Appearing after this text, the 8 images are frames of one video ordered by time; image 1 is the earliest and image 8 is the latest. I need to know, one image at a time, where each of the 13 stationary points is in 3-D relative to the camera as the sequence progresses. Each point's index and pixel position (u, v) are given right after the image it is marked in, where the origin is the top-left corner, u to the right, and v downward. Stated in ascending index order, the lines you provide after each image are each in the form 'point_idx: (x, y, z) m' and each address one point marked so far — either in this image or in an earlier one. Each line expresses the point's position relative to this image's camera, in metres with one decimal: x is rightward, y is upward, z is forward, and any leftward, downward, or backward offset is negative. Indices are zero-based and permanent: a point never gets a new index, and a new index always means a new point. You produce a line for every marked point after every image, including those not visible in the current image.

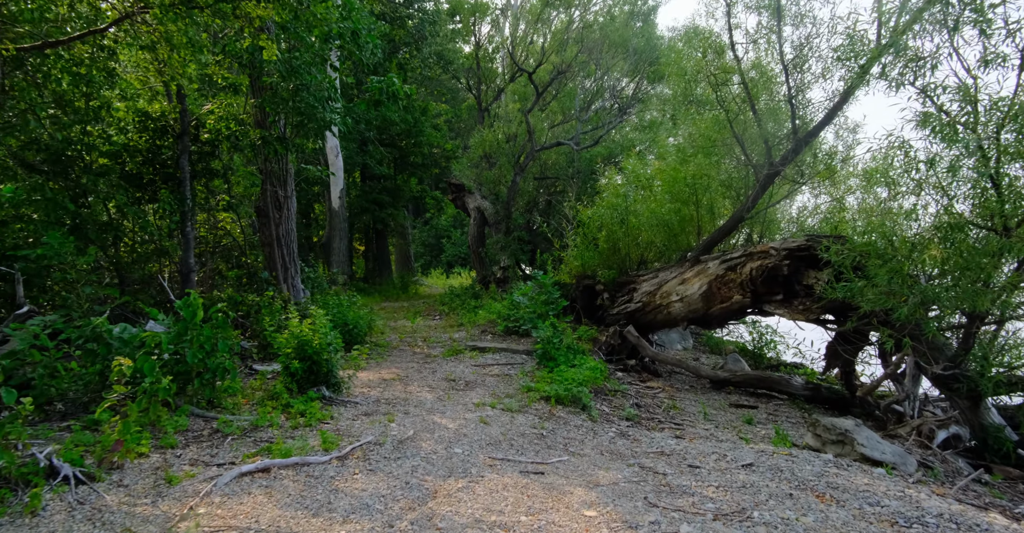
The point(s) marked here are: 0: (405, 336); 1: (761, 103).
0: (-1.6, -1.1, +10.5) m
1: (+3.2, +2.1, +8.7) m
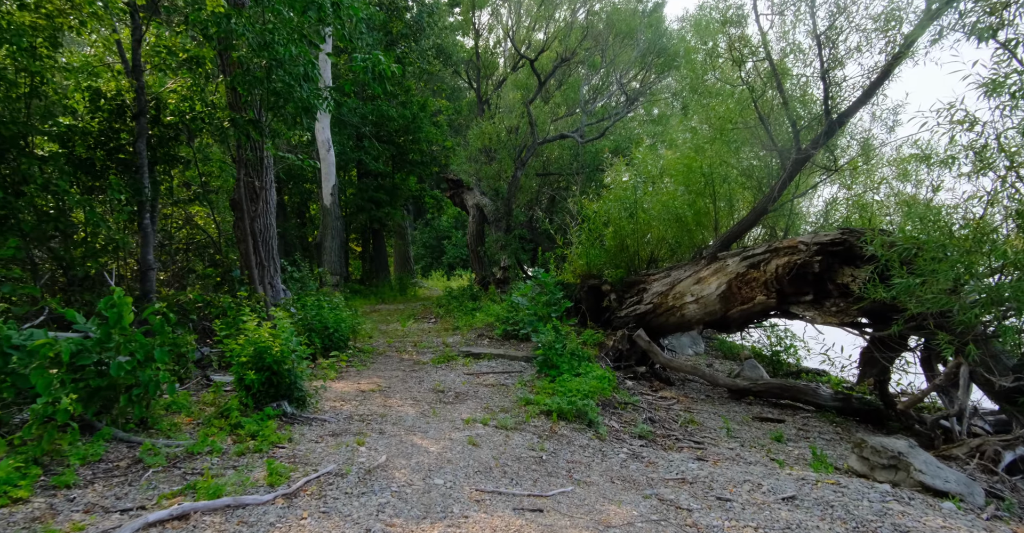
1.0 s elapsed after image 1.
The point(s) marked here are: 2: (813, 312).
0: (-1.7, -1.0, +9.7) m
1: (+3.1, +2.1, +7.8) m
2: (+3.1, -0.5, +7.0) m
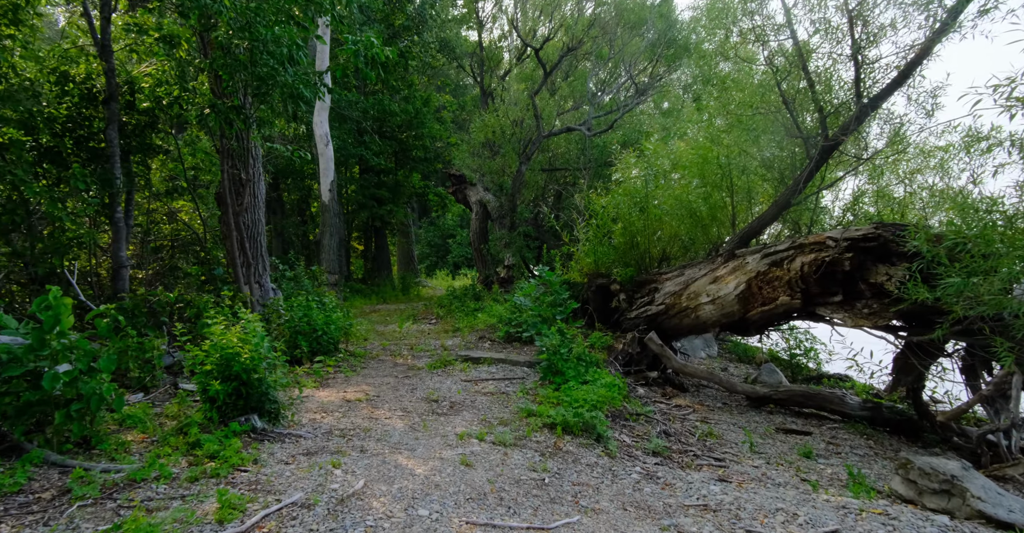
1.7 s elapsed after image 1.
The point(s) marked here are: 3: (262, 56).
0: (-1.6, -1.0, +9.1) m
1: (+3.2, +2.1, +7.2) m
2: (+3.1, -0.4, +6.4) m
3: (-2.5, +2.1, +7.0) m
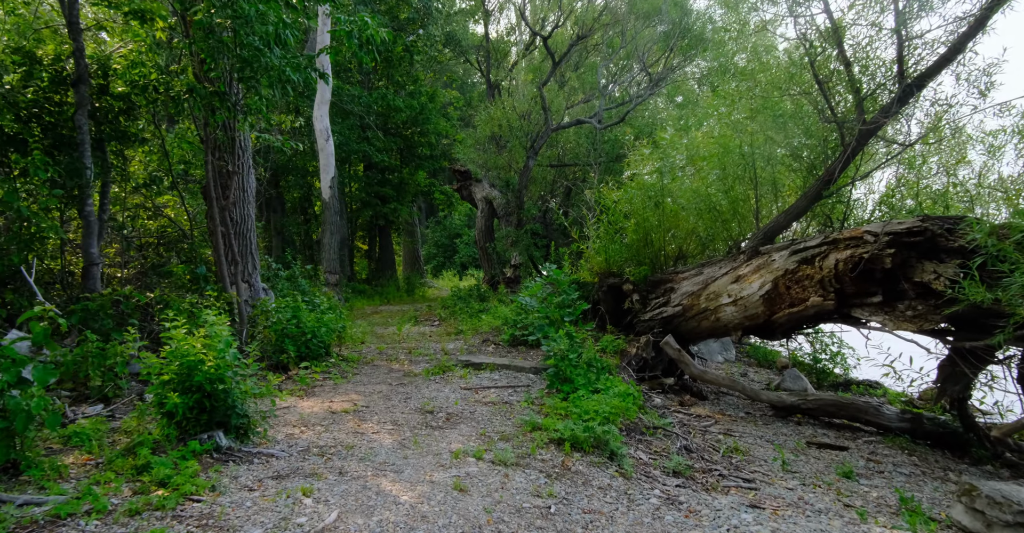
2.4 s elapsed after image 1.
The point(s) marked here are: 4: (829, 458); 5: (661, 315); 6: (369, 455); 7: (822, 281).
0: (-1.6, -1.0, +8.5) m
1: (+3.2, +2.1, +6.6) m
2: (+3.1, -0.4, +5.8) m
3: (-2.5, +2.2, +6.5) m
4: (+2.5, -1.5, +5.4) m
5: (+1.7, -0.5, +7.9) m
6: (-0.8, -1.1, +4.1) m
7: (+2.7, -0.1, +6.1) m
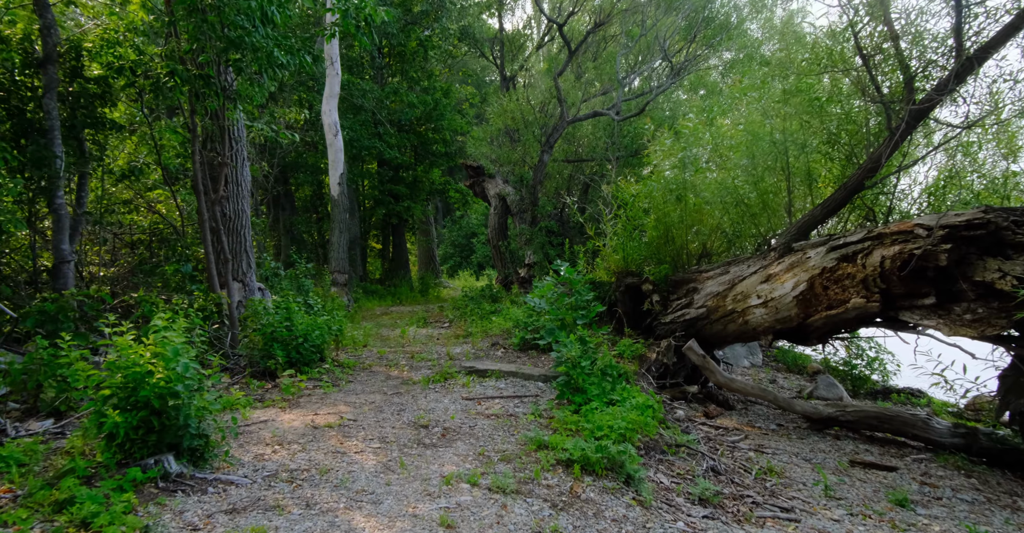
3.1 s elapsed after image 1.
0: (-1.4, -1.0, +8.0) m
1: (+3.3, +2.2, +5.9) m
2: (+3.1, -0.4, +5.2) m
3: (-2.4, +2.2, +6.0) m
4: (+2.5, -1.5, +4.8) m
5: (+1.8, -0.5, +7.2) m
6: (-0.9, -1.1, +3.6) m
7: (+2.8, -0.1, +5.4) m
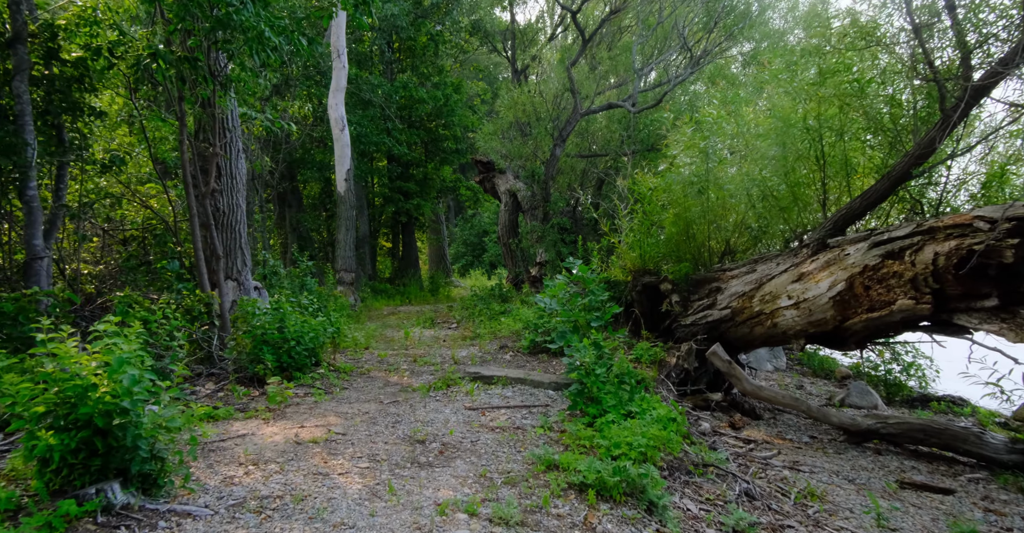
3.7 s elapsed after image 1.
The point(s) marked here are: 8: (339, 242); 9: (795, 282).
0: (-1.3, -1.0, +7.5) m
1: (+3.3, +2.2, +5.4) m
2: (+3.2, -0.4, +4.6) m
3: (-2.4, +2.2, +5.5) m
4: (+2.5, -1.5, +4.2) m
5: (+1.9, -0.5, +6.7) m
6: (-0.8, -1.1, +3.1) m
7: (+2.8, -0.1, +4.9) m
8: (-3.6, +0.5, +14.5) m
9: (+2.4, -0.1, +5.9) m
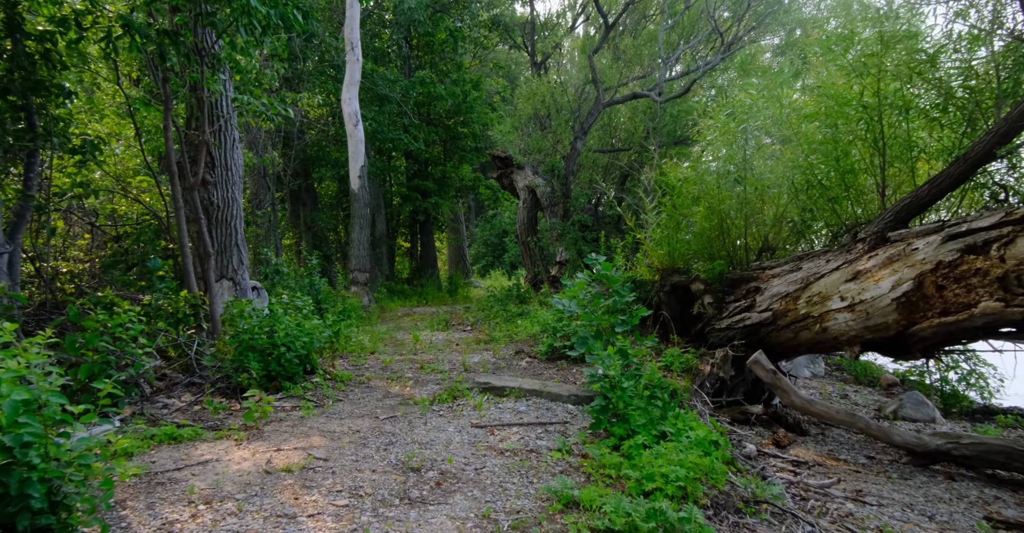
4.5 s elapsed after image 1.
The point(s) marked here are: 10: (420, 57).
0: (-1.2, -0.9, +6.9) m
1: (+3.4, +2.2, +4.6) m
2: (+3.3, -0.4, +3.8) m
3: (-2.3, +2.2, +4.9) m
4: (+2.6, -1.4, +3.5) m
5: (+2.0, -0.5, +6.0) m
6: (-0.8, -1.1, +2.4) m
7: (+2.9, -0.1, +4.1) m
8: (-3.2, +0.5, +13.9) m
9: (+2.5, -0.1, +5.2) m
10: (-2.3, +5.2, +17.0) m
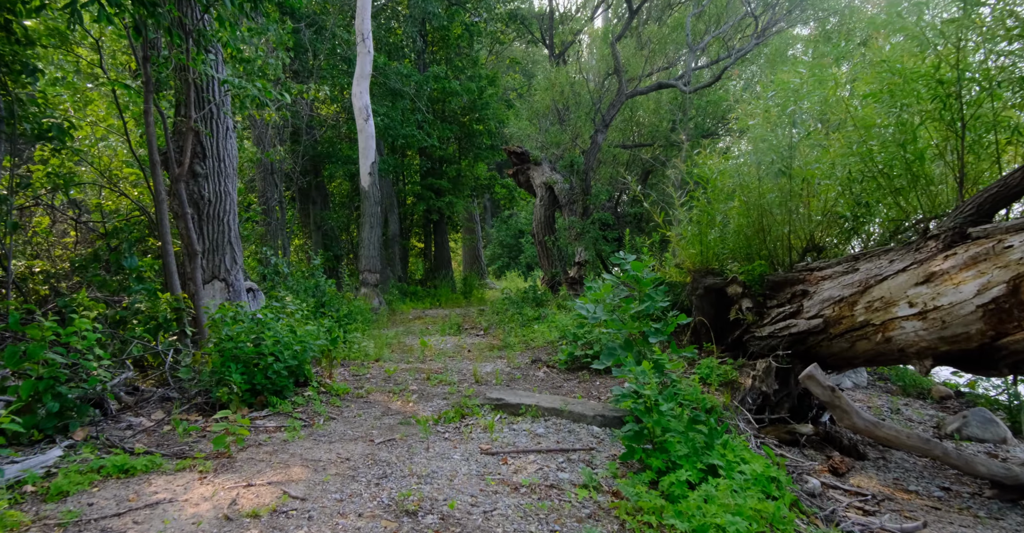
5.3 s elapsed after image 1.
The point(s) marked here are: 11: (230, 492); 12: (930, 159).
0: (-1.0, -0.9, +6.3) m
1: (+3.5, +2.2, +3.8) m
2: (+3.3, -0.4, +3.1) m
3: (-2.1, +2.2, +4.3) m
4: (+2.7, -1.4, +2.7) m
5: (+2.1, -0.5, +5.3) m
6: (-0.8, -1.1, +1.8) m
7: (+3.0, -0.1, +3.4) m
8: (-2.9, +0.5, +13.3) m
9: (+2.6, -0.1, +4.5) m
10: (-1.9, +5.2, +16.4) m
11: (-1.3, -1.0, +3.2) m
12: (+3.0, +0.7, +5.0) m
